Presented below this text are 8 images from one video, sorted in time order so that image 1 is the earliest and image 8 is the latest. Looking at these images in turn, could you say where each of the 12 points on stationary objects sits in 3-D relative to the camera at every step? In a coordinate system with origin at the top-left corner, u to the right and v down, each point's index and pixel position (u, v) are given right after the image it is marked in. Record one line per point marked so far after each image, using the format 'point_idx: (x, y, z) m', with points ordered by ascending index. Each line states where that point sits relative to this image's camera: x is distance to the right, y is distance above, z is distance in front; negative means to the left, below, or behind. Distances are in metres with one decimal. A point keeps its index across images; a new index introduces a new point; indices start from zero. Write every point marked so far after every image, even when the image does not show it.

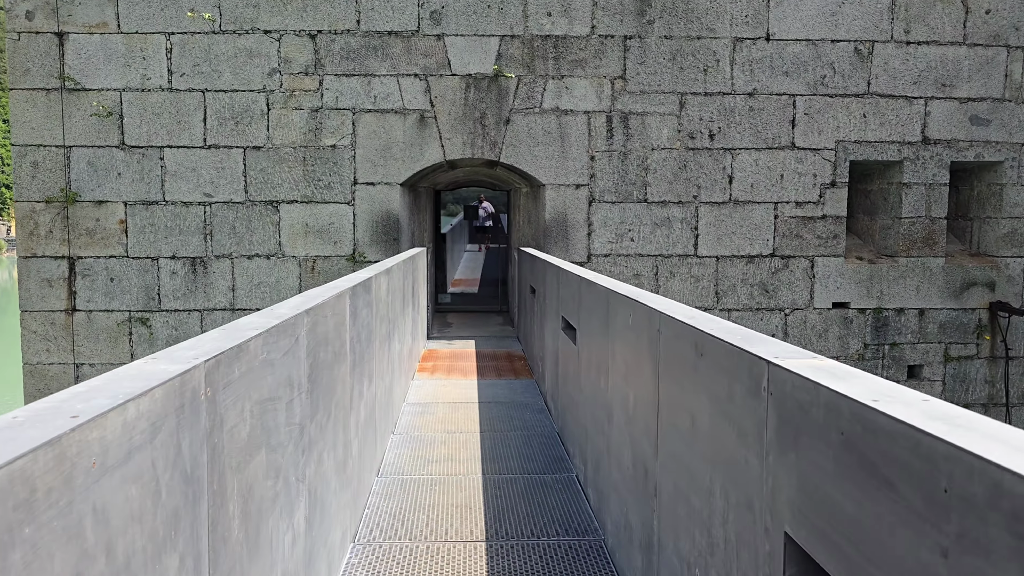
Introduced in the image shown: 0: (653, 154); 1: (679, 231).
0: (+1.3, +1.2, +8.7) m
1: (+1.5, +0.5, +8.8) m
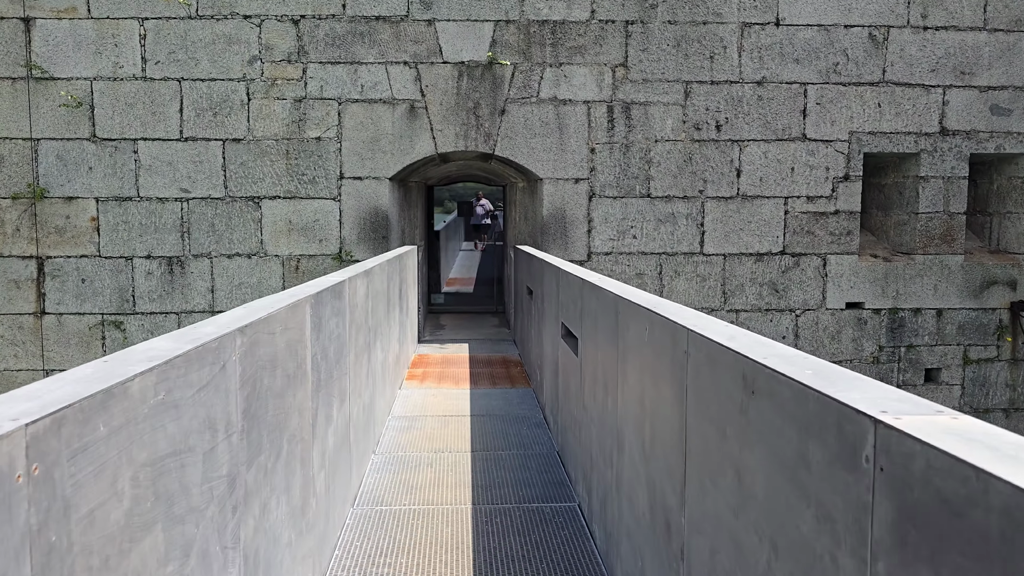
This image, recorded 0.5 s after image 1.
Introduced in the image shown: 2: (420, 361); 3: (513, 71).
0: (+1.2, +1.2, +8.2) m
1: (+1.5, +0.5, +8.3) m
2: (-0.7, -0.5, +7.0) m
3: (0.0, +1.8, +8.2) m
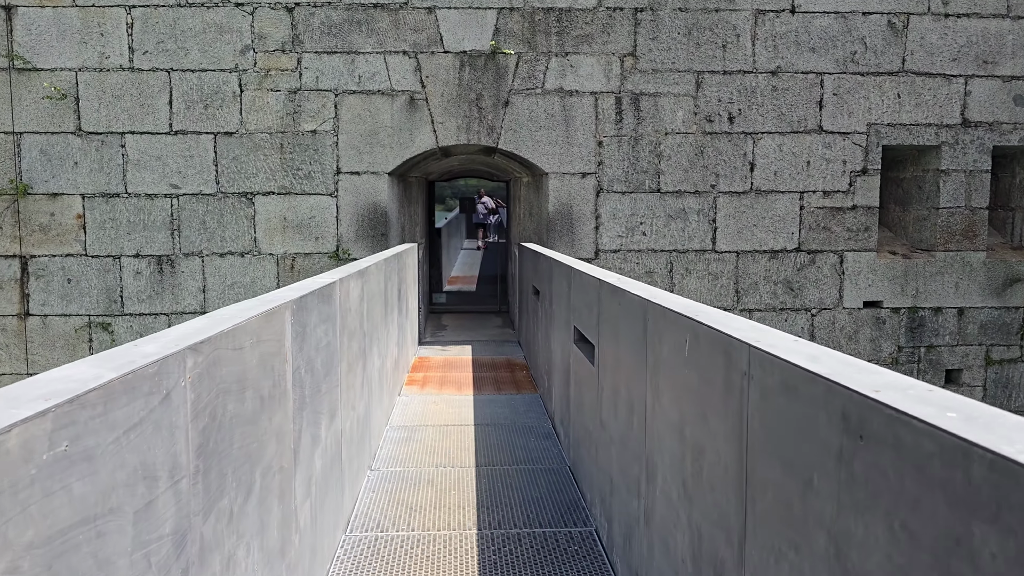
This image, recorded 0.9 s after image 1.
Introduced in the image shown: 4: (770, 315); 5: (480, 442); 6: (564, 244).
0: (+1.3, +1.2, +7.9) m
1: (+1.5, +0.5, +8.0) m
2: (-0.6, -0.5, +6.7) m
3: (0.0, +1.8, +7.8) m
4: (+2.1, -0.2, +8.0) m
5: (-0.1, -0.7, +4.4) m
6: (+0.4, +0.4, +8.0) m
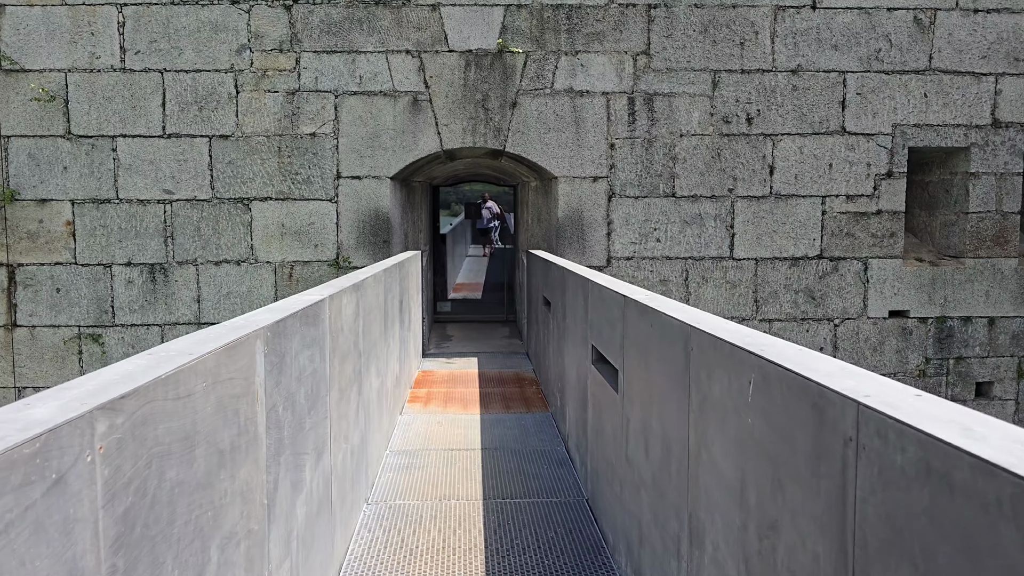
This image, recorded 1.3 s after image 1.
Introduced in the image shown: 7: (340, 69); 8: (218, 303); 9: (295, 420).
0: (+1.3, +1.1, +7.6) m
1: (+1.6, +0.5, +7.6) m
2: (-0.6, -0.6, +6.3) m
3: (+0.1, +1.7, +7.5) m
4: (+2.2, -0.3, +7.7) m
5: (-0.1, -0.7, +4.0) m
6: (+0.5, +0.3, +7.7) m
7: (-1.3, +1.7, +7.5) m
8: (-2.3, -0.1, +7.5) m
9: (-0.5, -0.3, +2.1) m
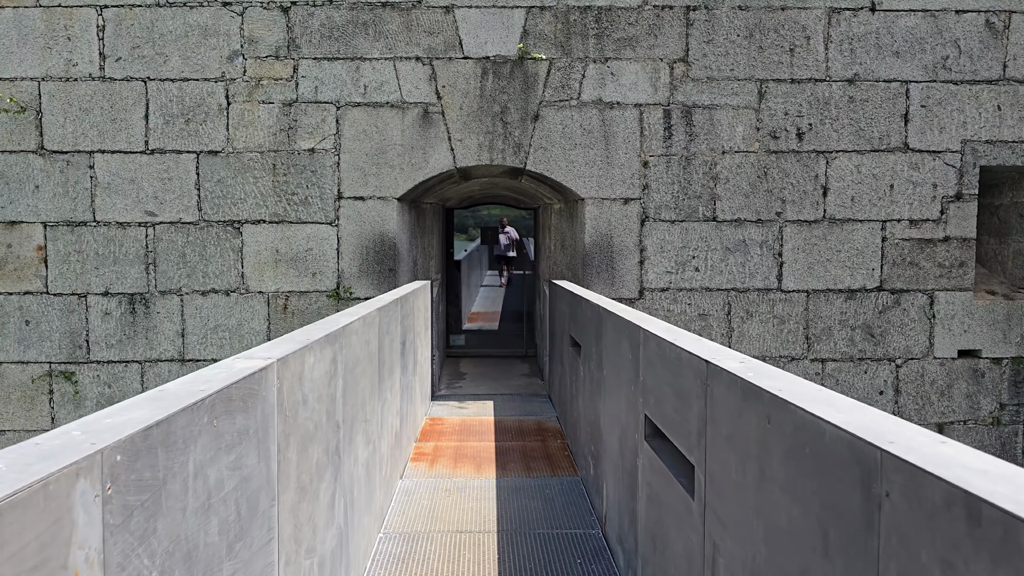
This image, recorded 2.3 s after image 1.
0: (+1.5, +0.9, +6.7) m
1: (+1.7, +0.2, +6.8) m
2: (-0.5, -0.8, +5.5) m
3: (+0.3, +1.5, +6.7) m
4: (+2.3, -0.5, +6.8) m
5: (0.0, -0.9, +3.2) m
6: (+0.6, 0.0, +6.8) m
7: (-1.2, +1.4, +6.7) m
8: (-2.1, -0.3, +6.8) m
9: (-0.4, -0.4, +1.3) m
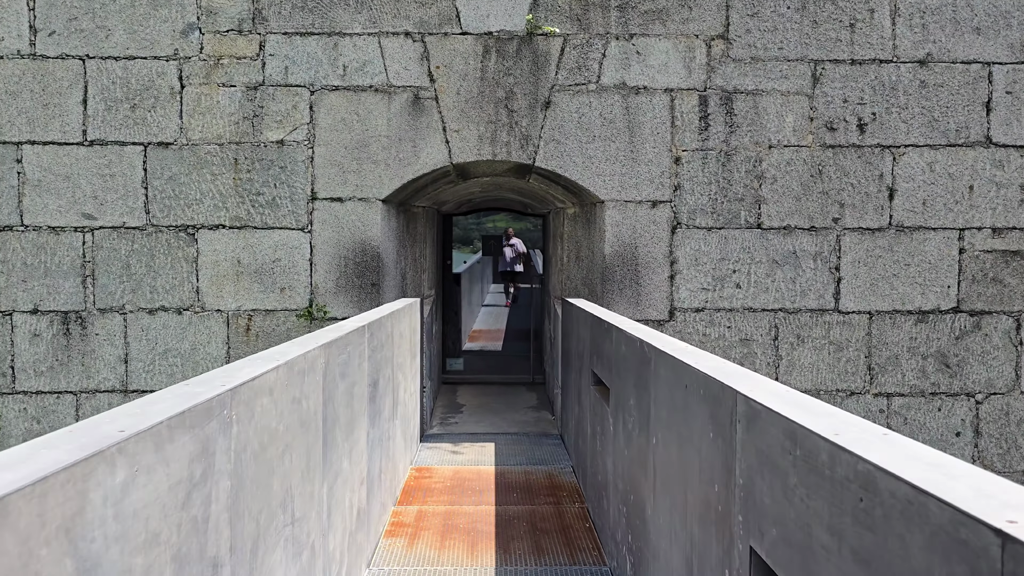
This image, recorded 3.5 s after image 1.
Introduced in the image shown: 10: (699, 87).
0: (+1.5, +0.8, +5.7) m
1: (+1.7, +0.1, +5.7) m
2: (-0.4, -0.9, +4.4) m
3: (+0.3, +1.4, +5.7) m
4: (+2.4, -0.7, +5.7) m
5: (0.0, -1.0, +2.1) m
6: (+0.7, -0.1, +5.7) m
7: (-1.1, +1.3, +5.7) m
8: (-2.1, -0.4, +5.7) m
9: (-0.4, -0.4, +0.2) m
10: (+1.1, +1.2, +5.6) m
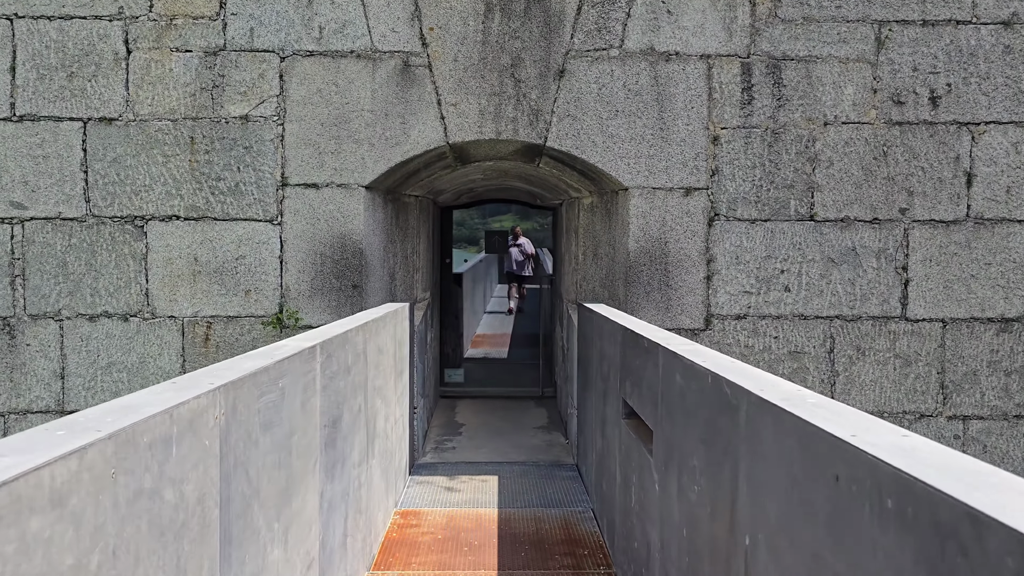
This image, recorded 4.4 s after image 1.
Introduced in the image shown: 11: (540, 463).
0: (+1.5, +0.8, +4.8) m
1: (+1.8, +0.1, +4.8) m
2: (-0.4, -0.9, +3.5) m
3: (+0.3, +1.4, +4.8) m
4: (+2.4, -0.7, +4.8) m
5: (0.0, -1.0, +1.2) m
6: (+0.7, -0.1, +4.9) m
7: (-1.1, +1.3, +4.8) m
8: (-2.1, -0.4, +4.8) m
9: (-0.4, -0.4, -0.7) m
10: (+1.1, +1.1, +4.8) m
11: (+0.1, -0.9, +4.8) m
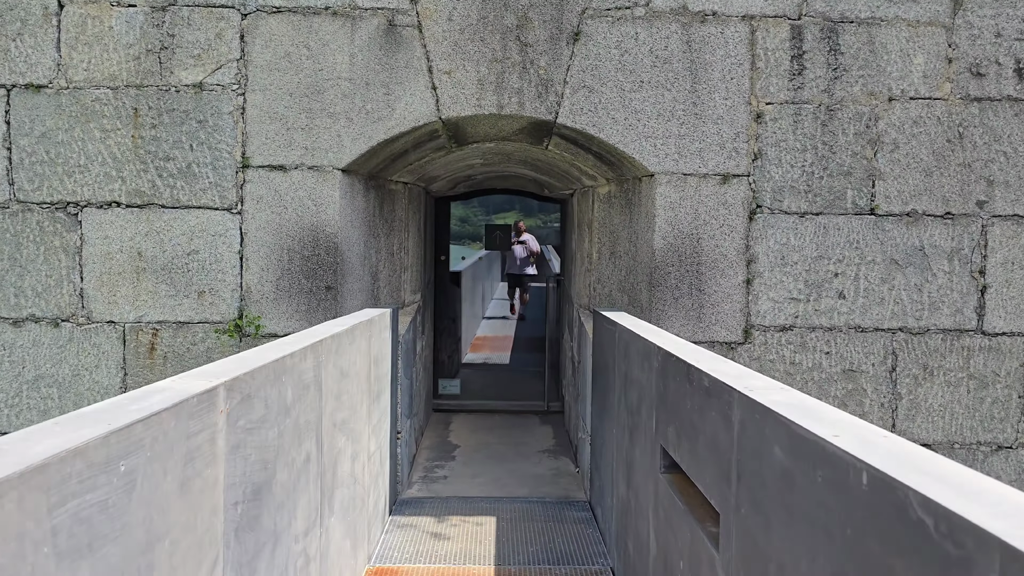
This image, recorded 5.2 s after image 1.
0: (+1.6, +0.7, +4.0) m
1: (+1.8, 0.0, +4.0) m
2: (-0.4, -0.9, +2.8) m
3: (+0.4, +1.4, +4.0) m
4: (+2.4, -0.7, +4.0) m
5: (0.0, -1.0, +0.5) m
6: (+0.7, -0.1, +4.1) m
7: (-1.1, +1.3, +4.0) m
8: (-2.0, -0.4, +4.1) m
9: (-0.4, -0.5, -1.4) m
10: (+1.1, +1.1, +4.0) m
11: (+0.1, -0.9, +4.1) m
